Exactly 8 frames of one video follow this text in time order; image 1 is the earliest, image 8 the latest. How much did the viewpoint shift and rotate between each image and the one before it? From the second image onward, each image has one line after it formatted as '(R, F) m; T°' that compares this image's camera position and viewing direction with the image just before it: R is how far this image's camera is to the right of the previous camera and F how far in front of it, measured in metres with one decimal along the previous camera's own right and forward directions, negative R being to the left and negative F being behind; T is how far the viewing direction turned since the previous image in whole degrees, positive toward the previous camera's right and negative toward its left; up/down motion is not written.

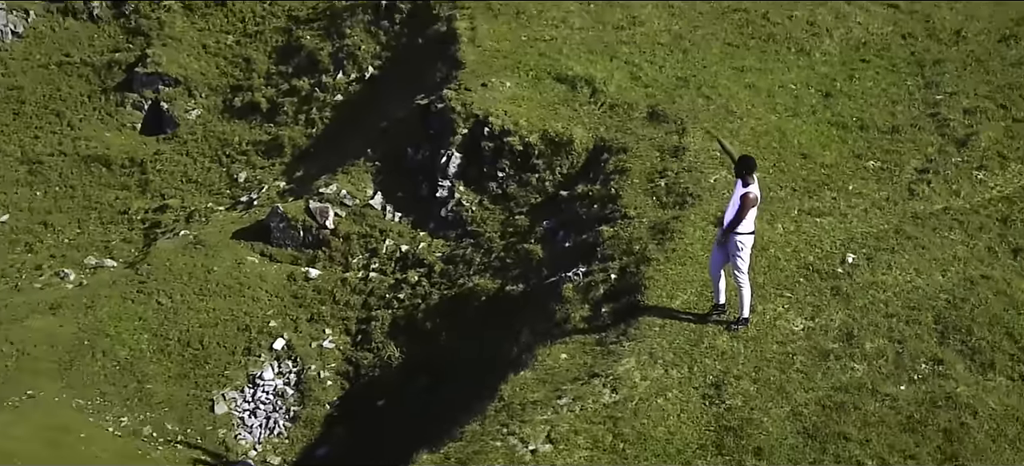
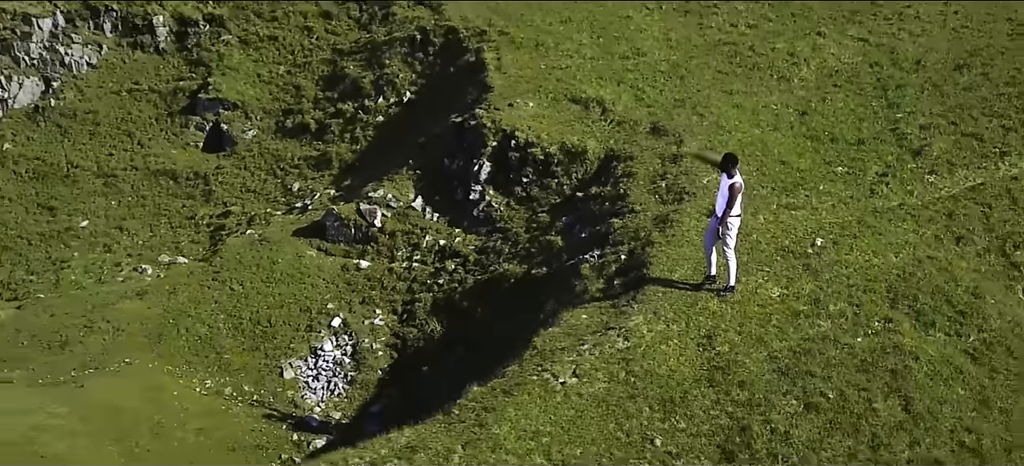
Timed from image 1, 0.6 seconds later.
(-0.4, -2.2) m; 0°
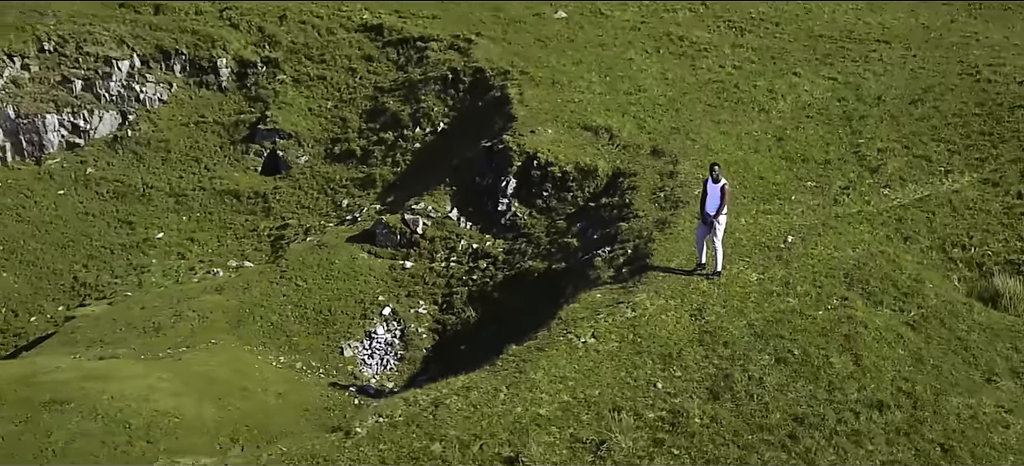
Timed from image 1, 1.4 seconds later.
(-0.5, -2.8) m; 0°
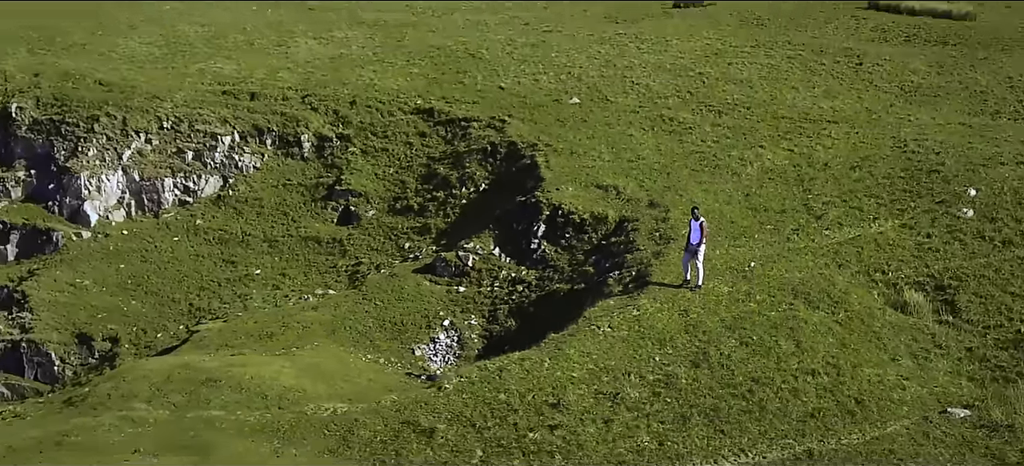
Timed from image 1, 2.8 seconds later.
(-0.9, -5.4) m; 0°
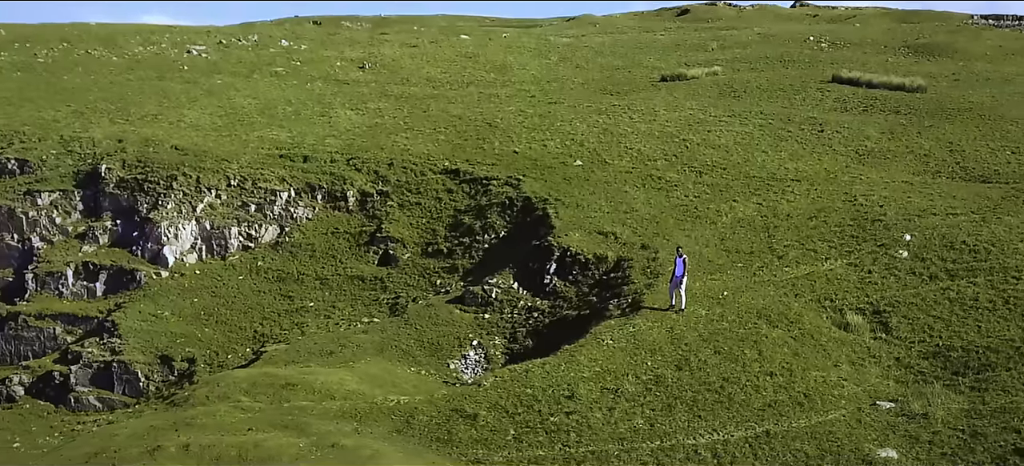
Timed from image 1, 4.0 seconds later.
(-0.8, -5.0) m; +1°
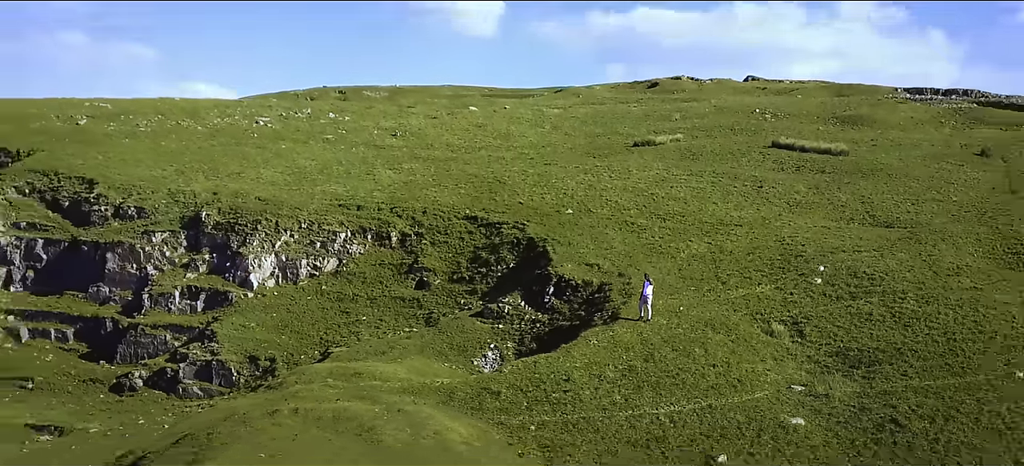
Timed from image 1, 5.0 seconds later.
(-0.4, -9.5) m; 0°
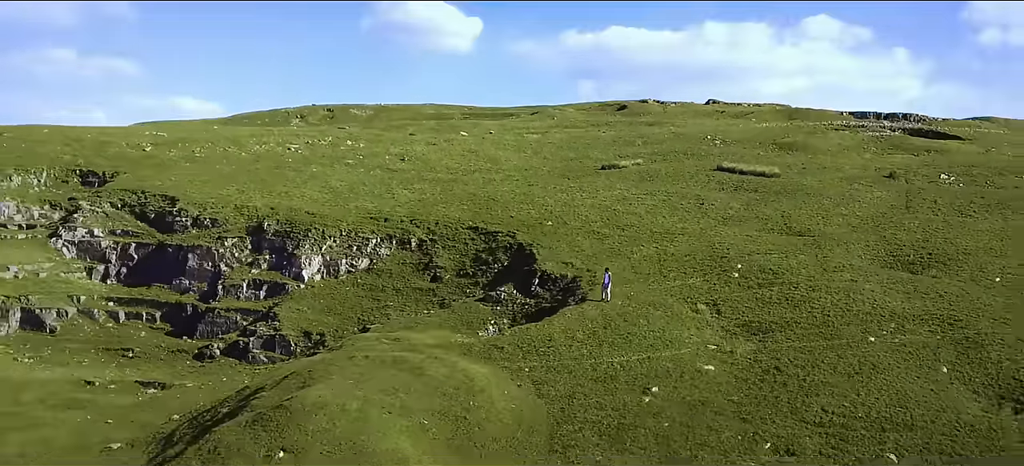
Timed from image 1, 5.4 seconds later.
(-1.7, -12.7) m; +2°
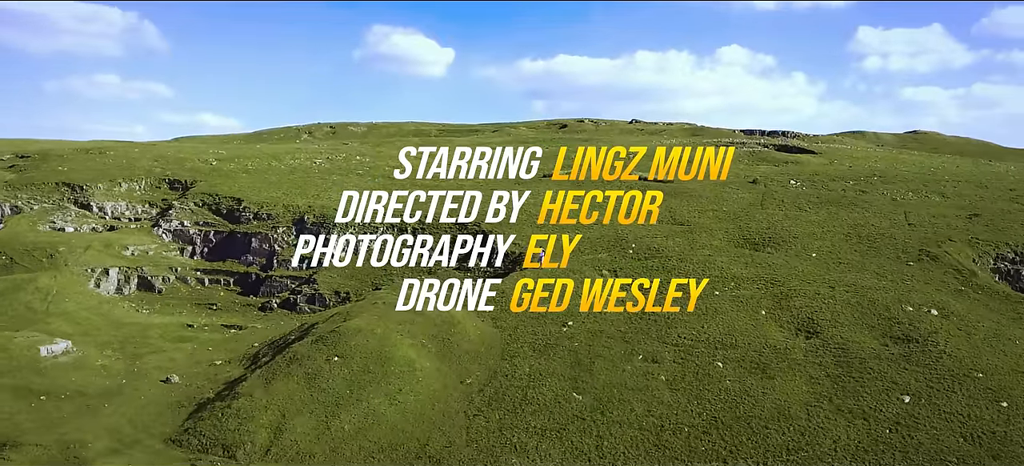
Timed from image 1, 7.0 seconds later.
(+0.2, -24.3) m; +2°
